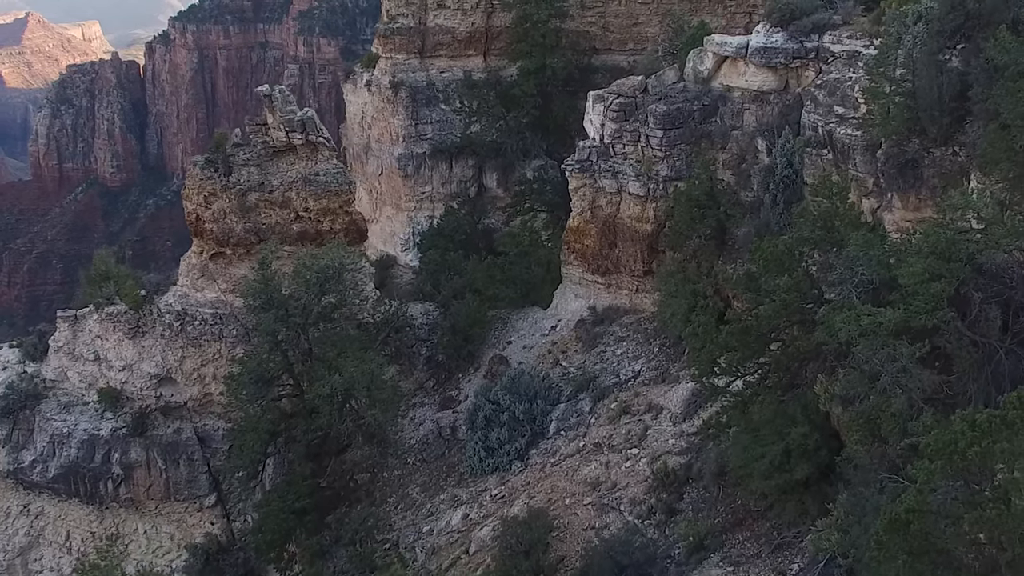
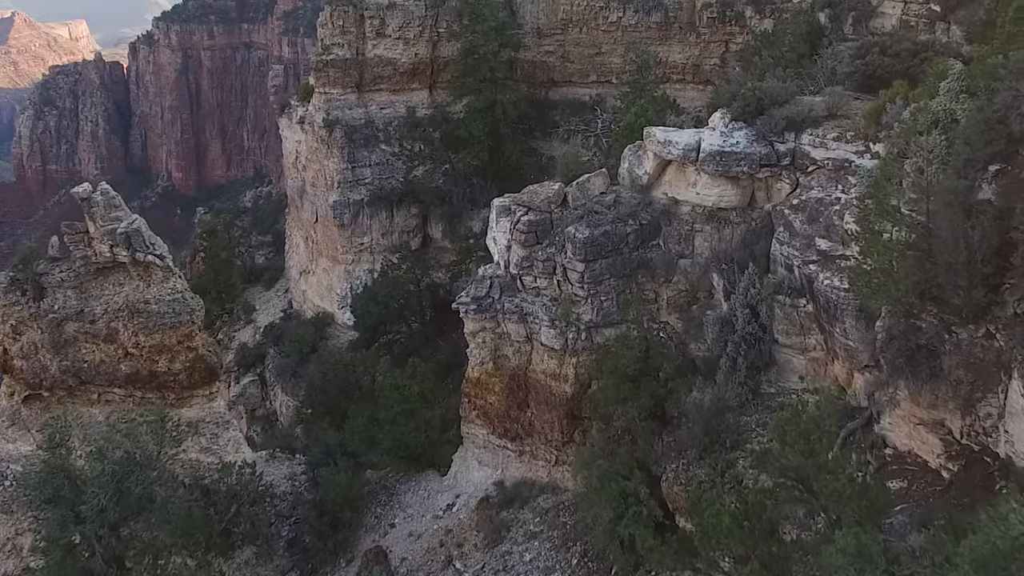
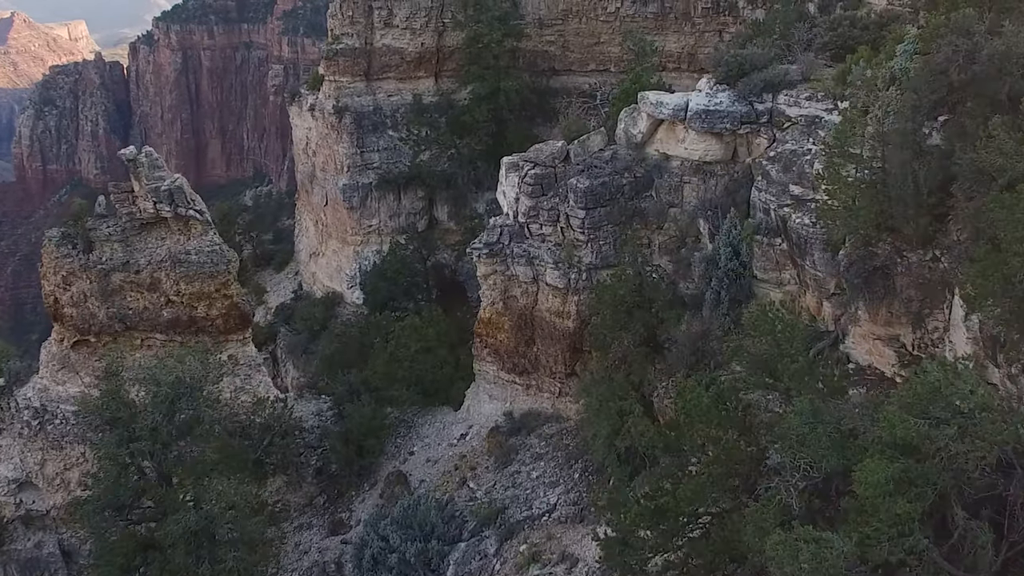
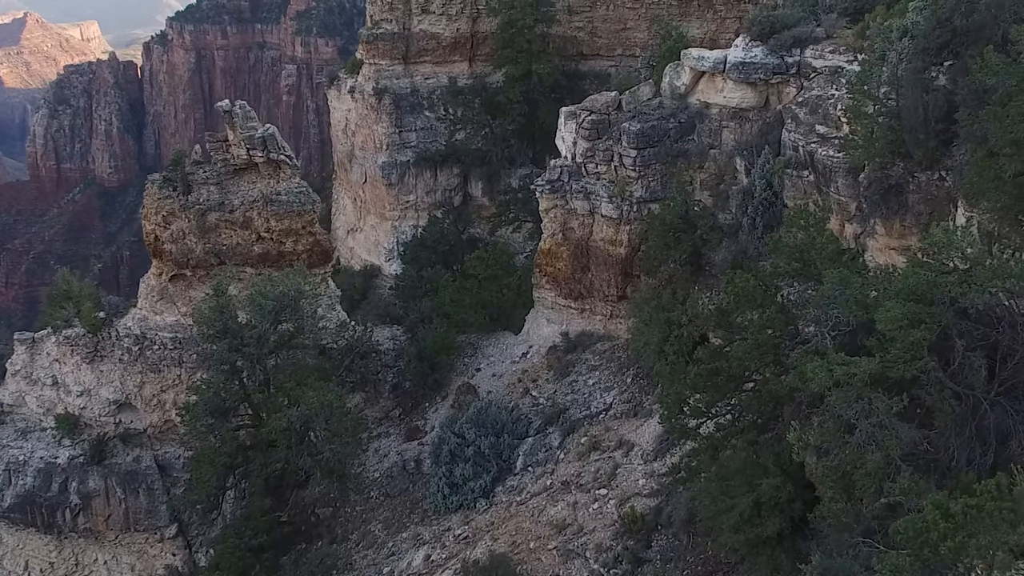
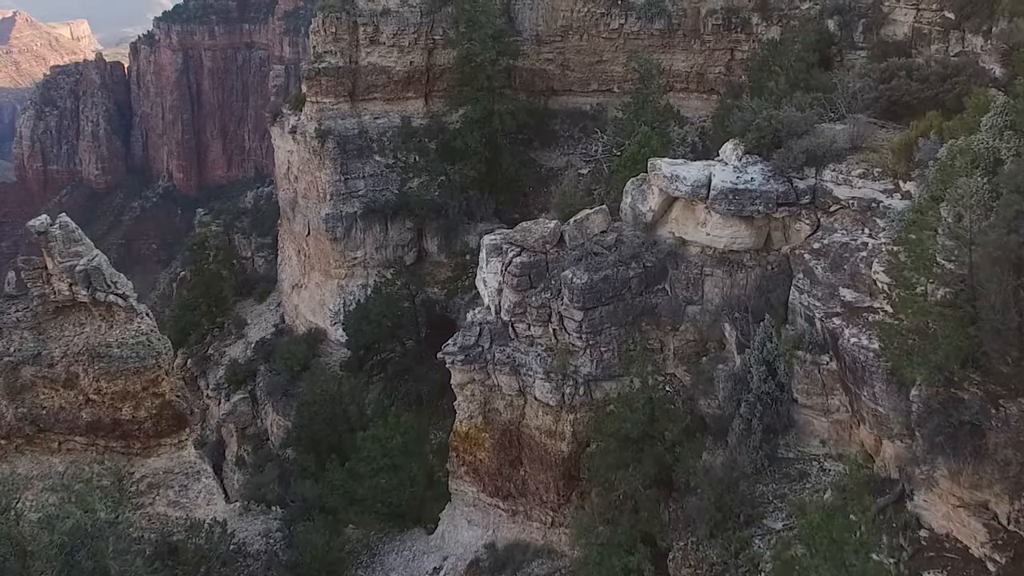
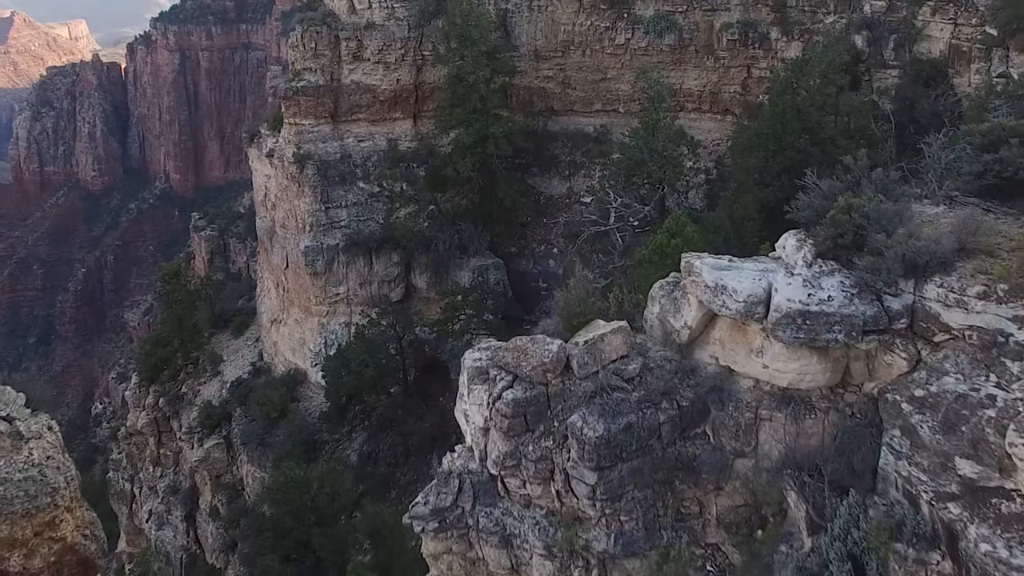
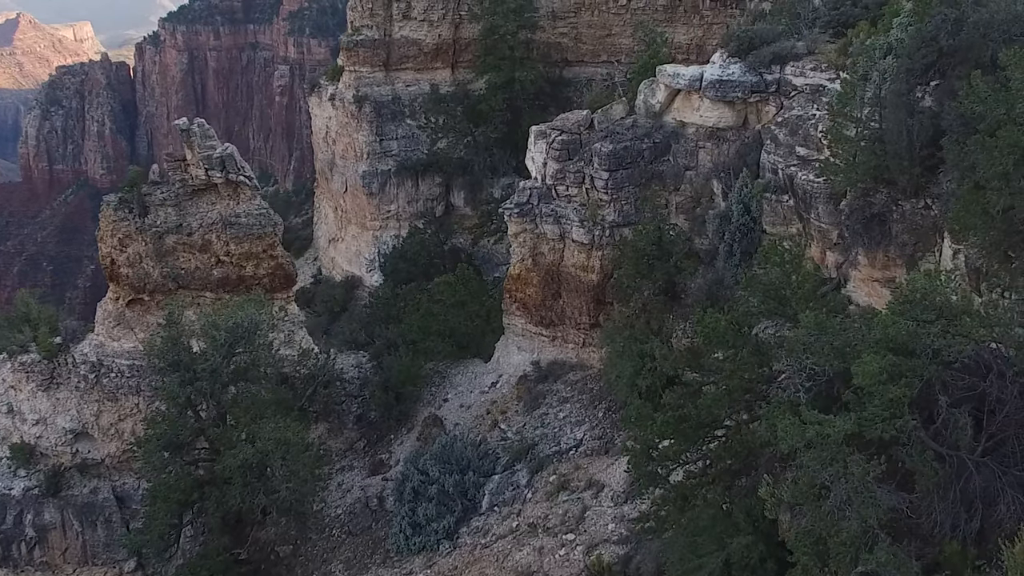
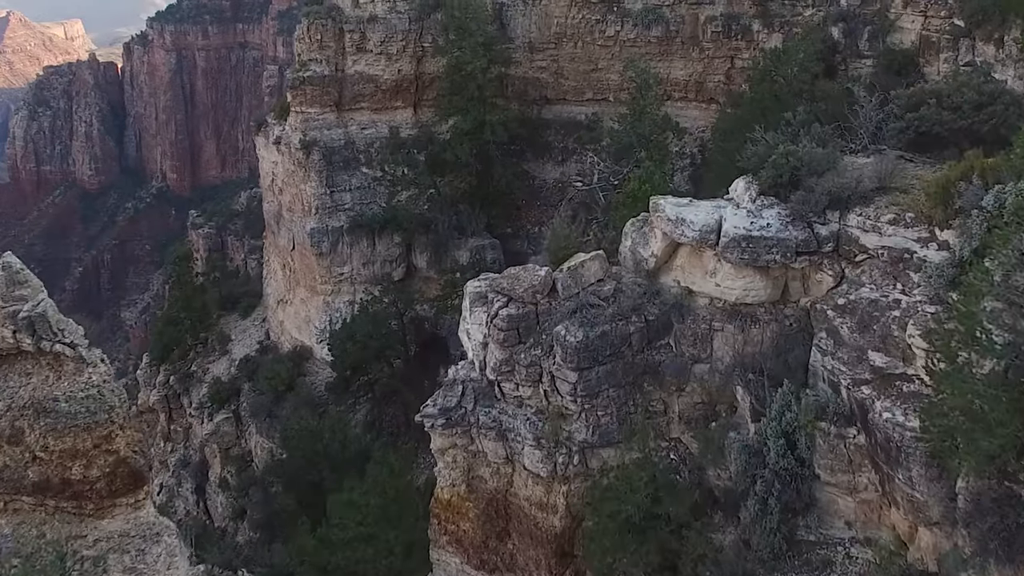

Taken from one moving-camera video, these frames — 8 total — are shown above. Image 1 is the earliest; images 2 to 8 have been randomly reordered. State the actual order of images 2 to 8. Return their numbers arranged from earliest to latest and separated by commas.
4, 7, 3, 2, 5, 8, 6
